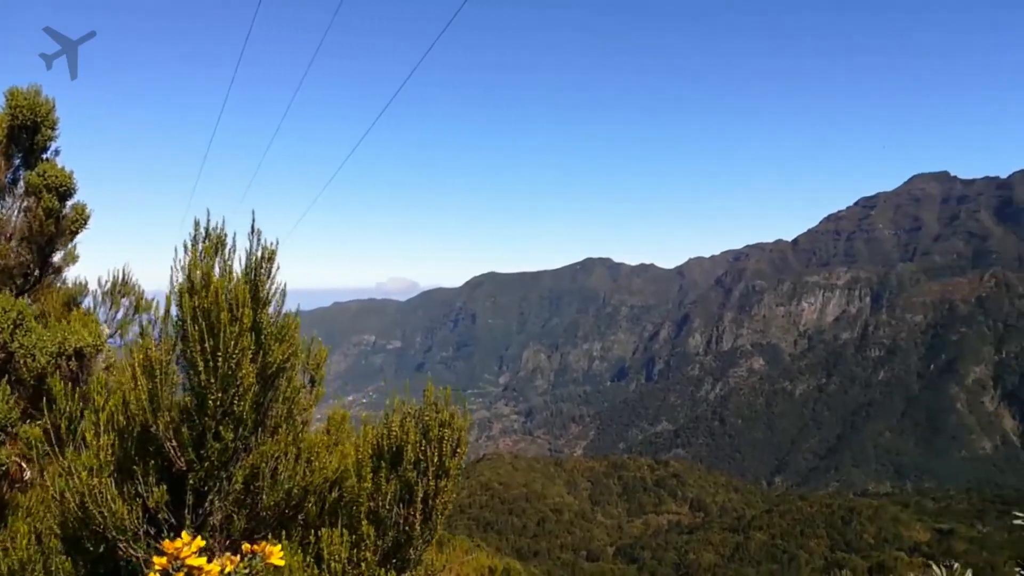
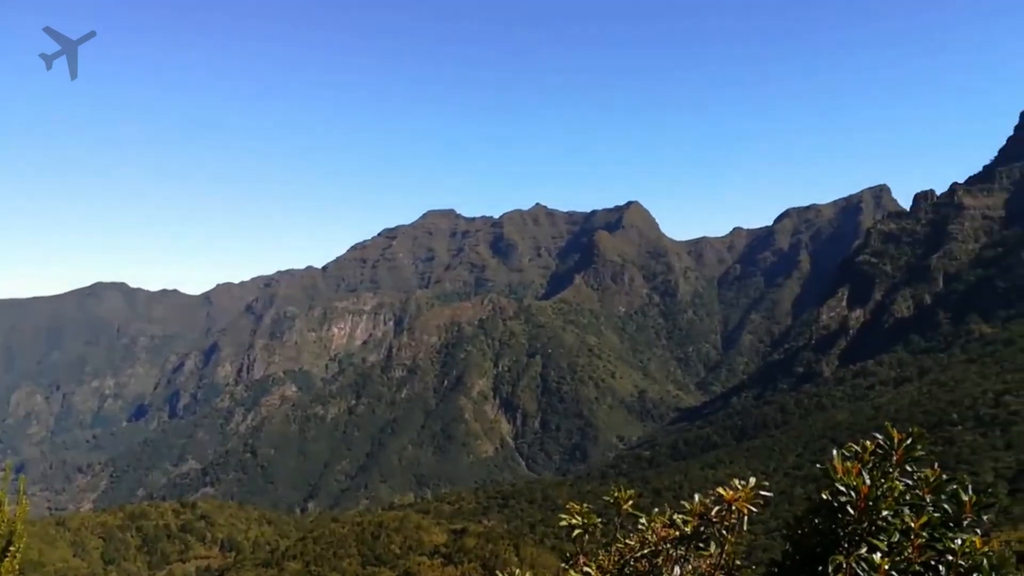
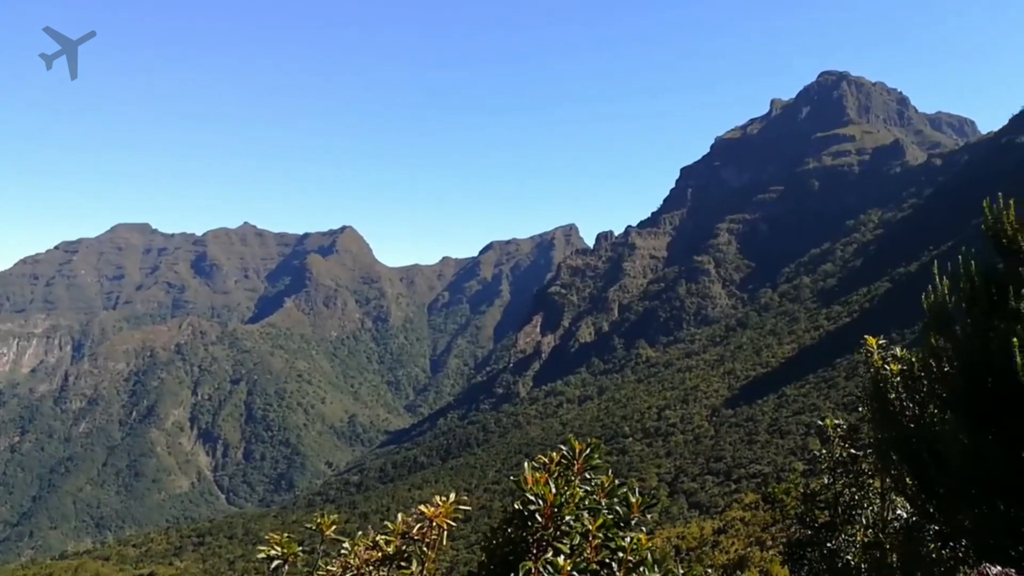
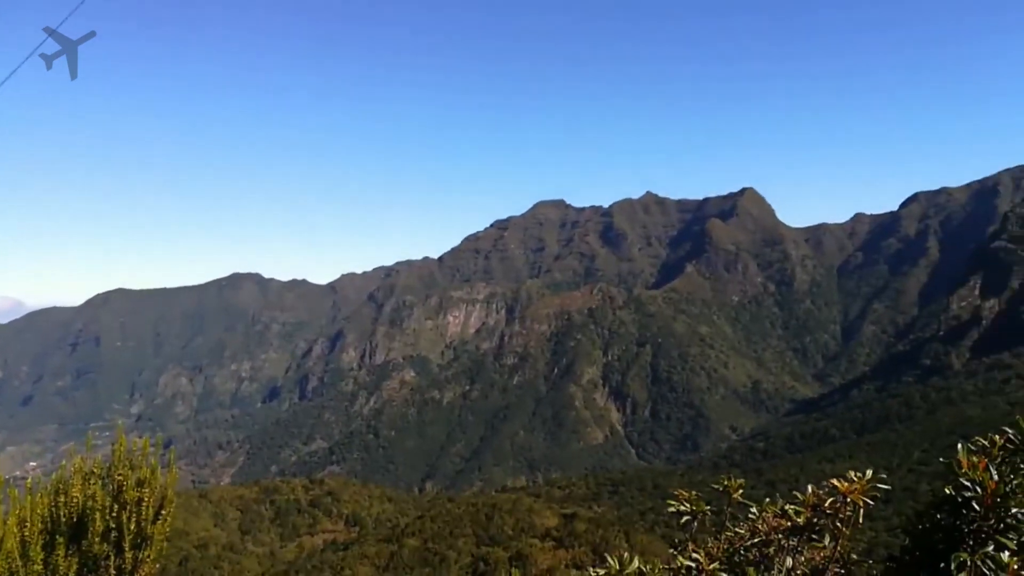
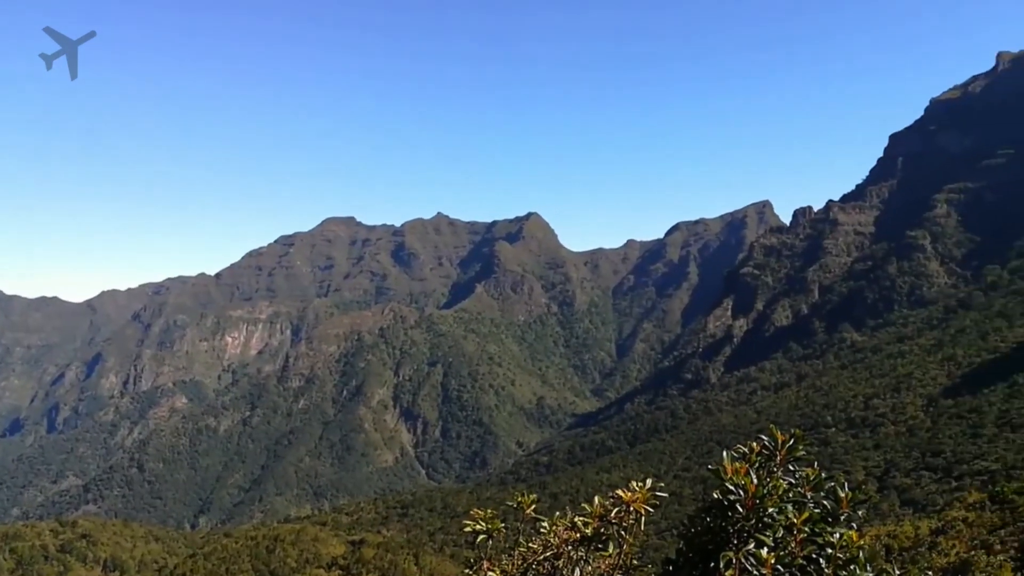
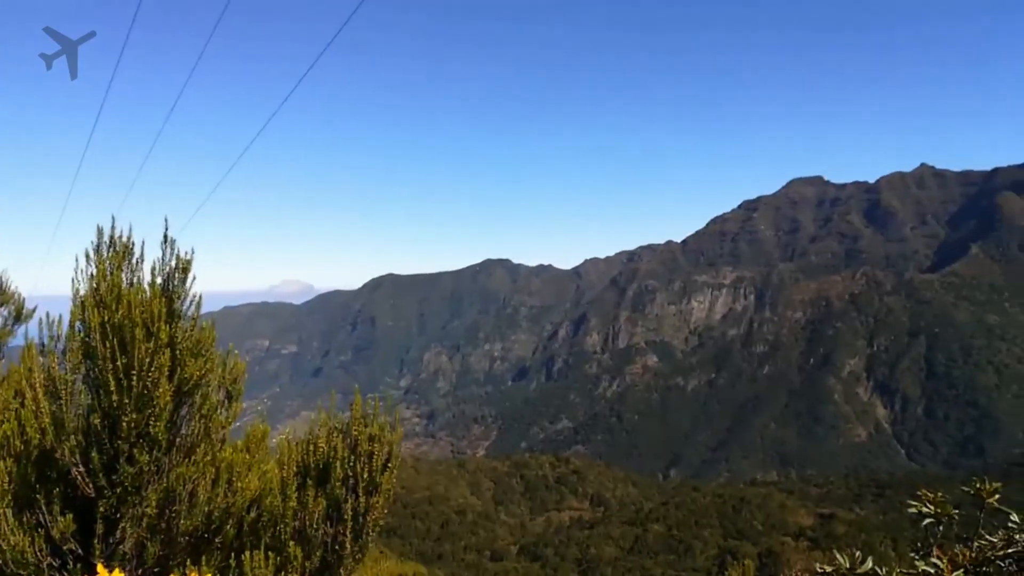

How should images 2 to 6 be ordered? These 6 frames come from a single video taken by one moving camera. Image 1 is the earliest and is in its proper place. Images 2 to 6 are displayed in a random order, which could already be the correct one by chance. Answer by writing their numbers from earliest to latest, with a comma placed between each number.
6, 4, 2, 5, 3
